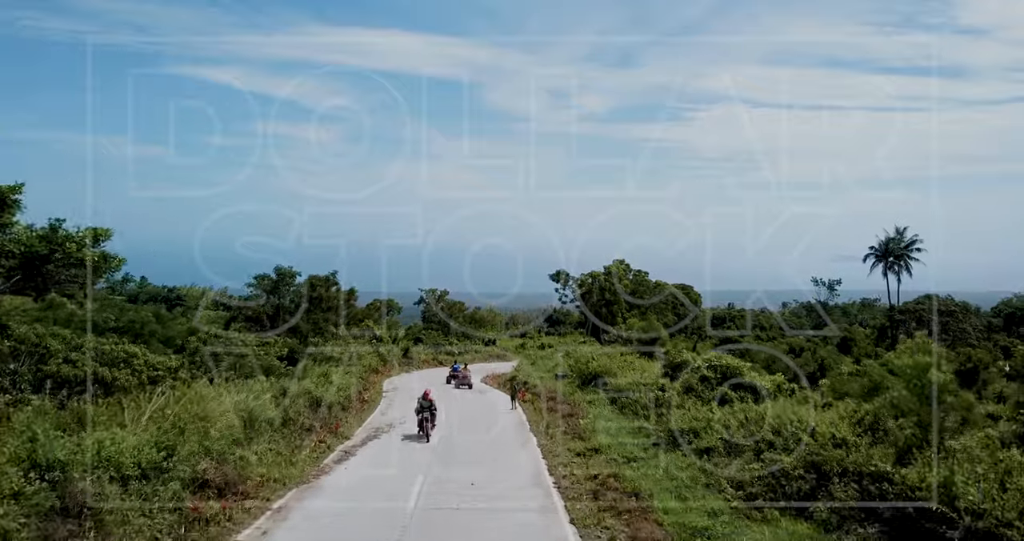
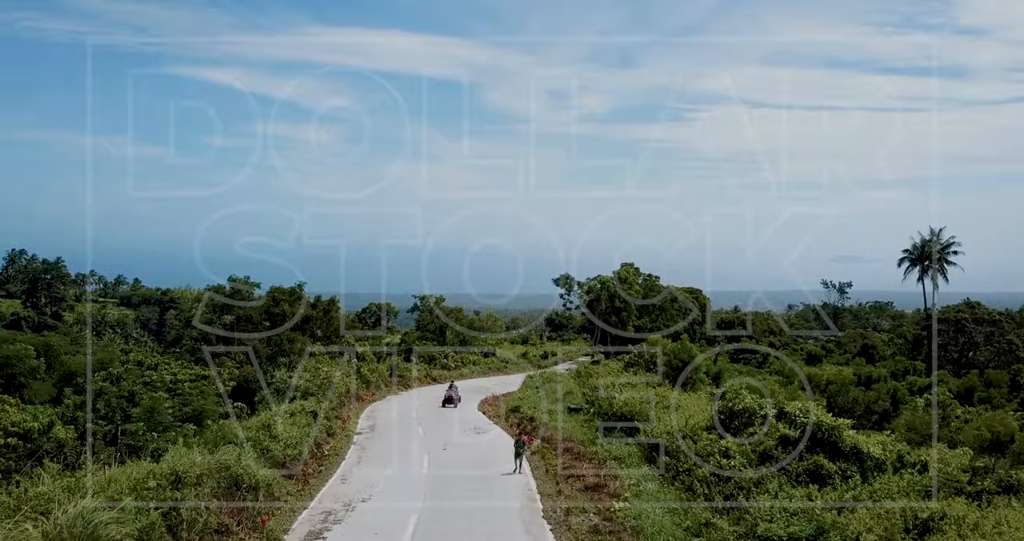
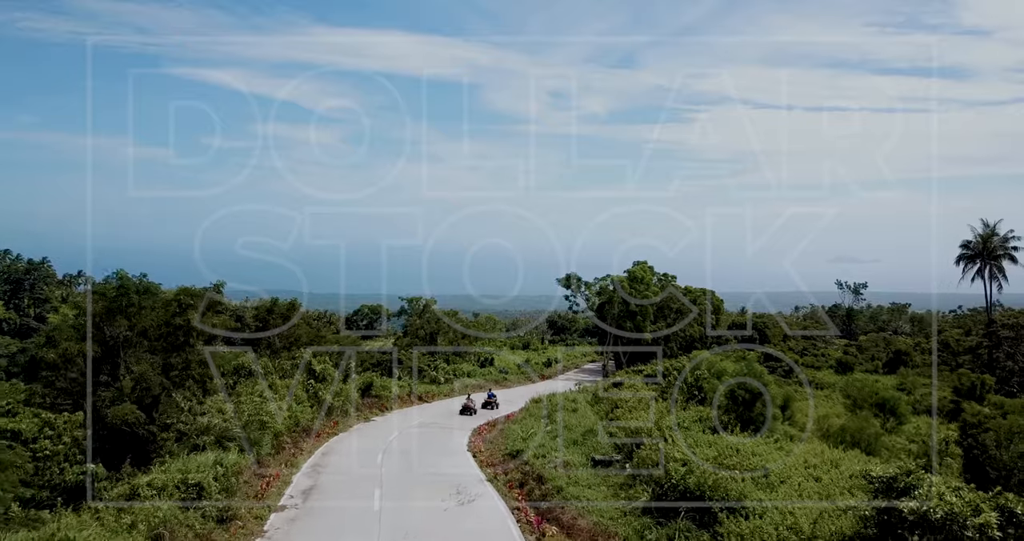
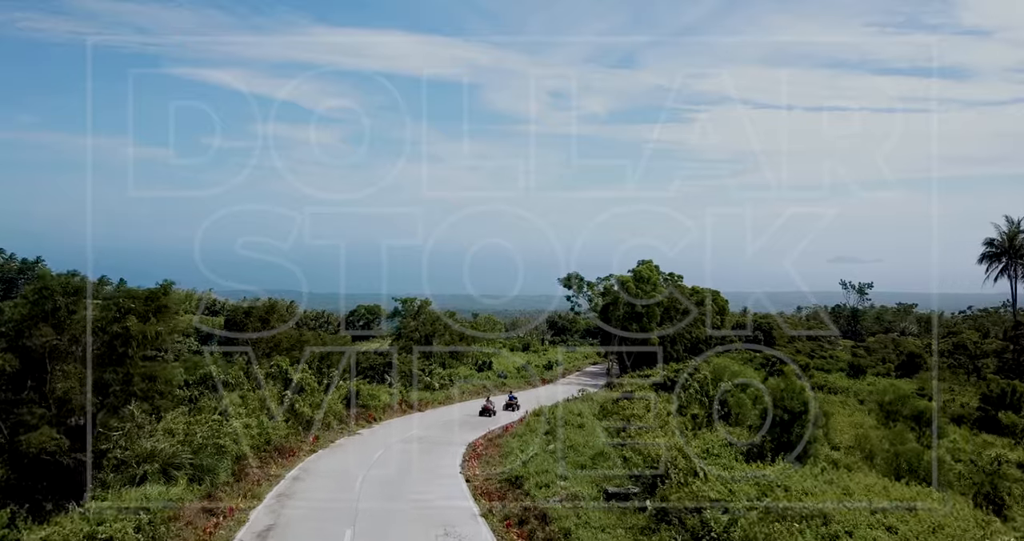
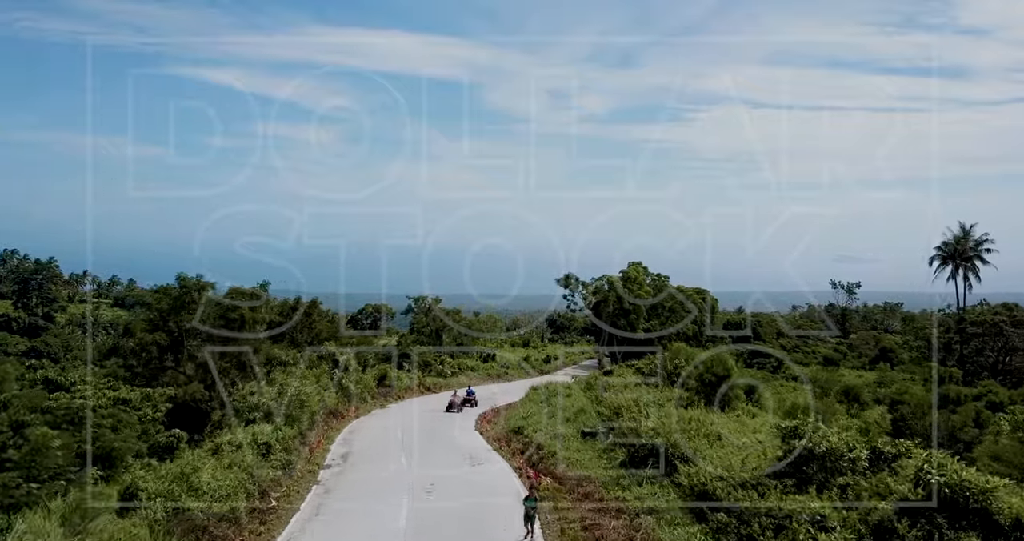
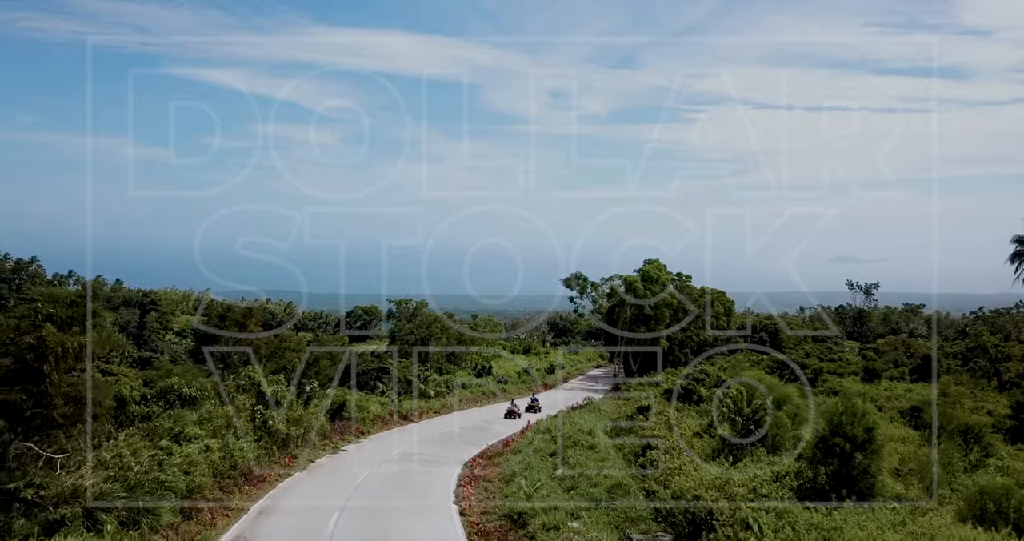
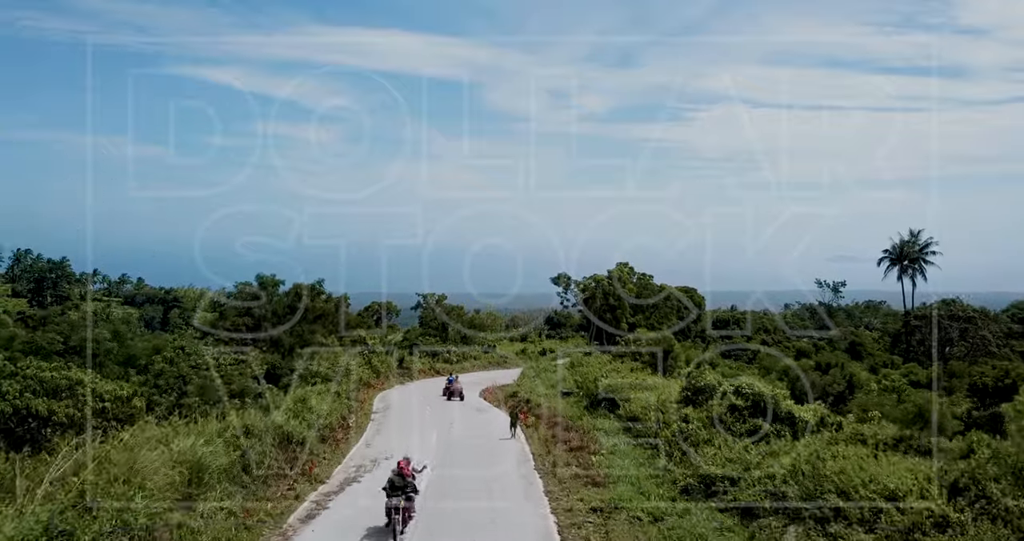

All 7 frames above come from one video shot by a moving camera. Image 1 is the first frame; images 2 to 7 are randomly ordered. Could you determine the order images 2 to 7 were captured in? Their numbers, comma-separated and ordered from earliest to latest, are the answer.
7, 2, 5, 3, 4, 6
